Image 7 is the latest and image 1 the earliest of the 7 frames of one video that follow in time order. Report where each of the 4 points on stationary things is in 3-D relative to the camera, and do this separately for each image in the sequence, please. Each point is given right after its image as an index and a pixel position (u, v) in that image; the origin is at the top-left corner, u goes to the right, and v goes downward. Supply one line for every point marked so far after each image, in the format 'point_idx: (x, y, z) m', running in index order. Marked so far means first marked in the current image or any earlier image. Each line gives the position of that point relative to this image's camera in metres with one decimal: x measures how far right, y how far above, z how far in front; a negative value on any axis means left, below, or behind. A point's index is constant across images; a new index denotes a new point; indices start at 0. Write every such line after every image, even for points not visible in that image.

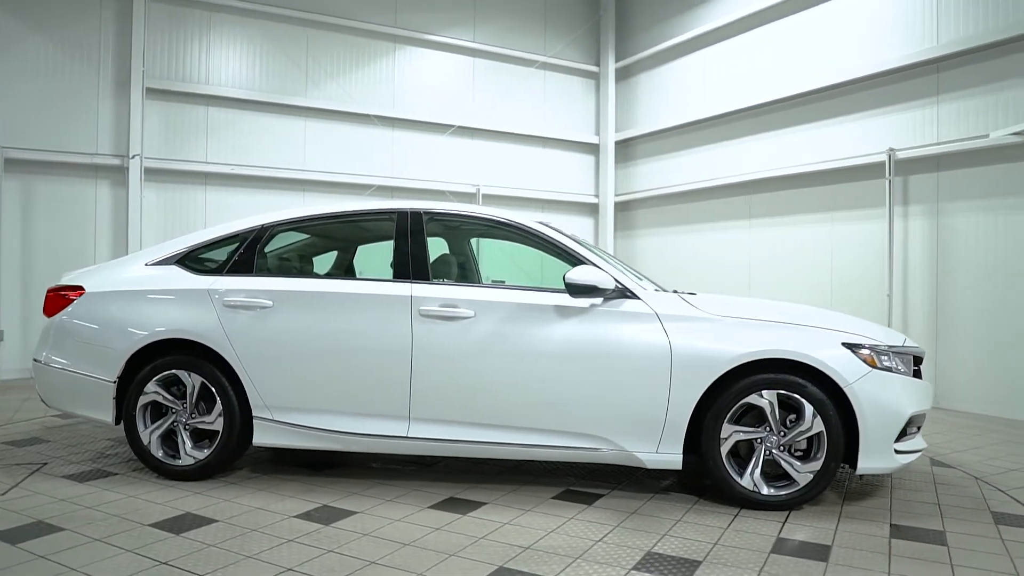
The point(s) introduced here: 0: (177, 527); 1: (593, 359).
0: (-1.4, -1.0, +2.9) m
1: (+0.4, -0.4, +3.4) m
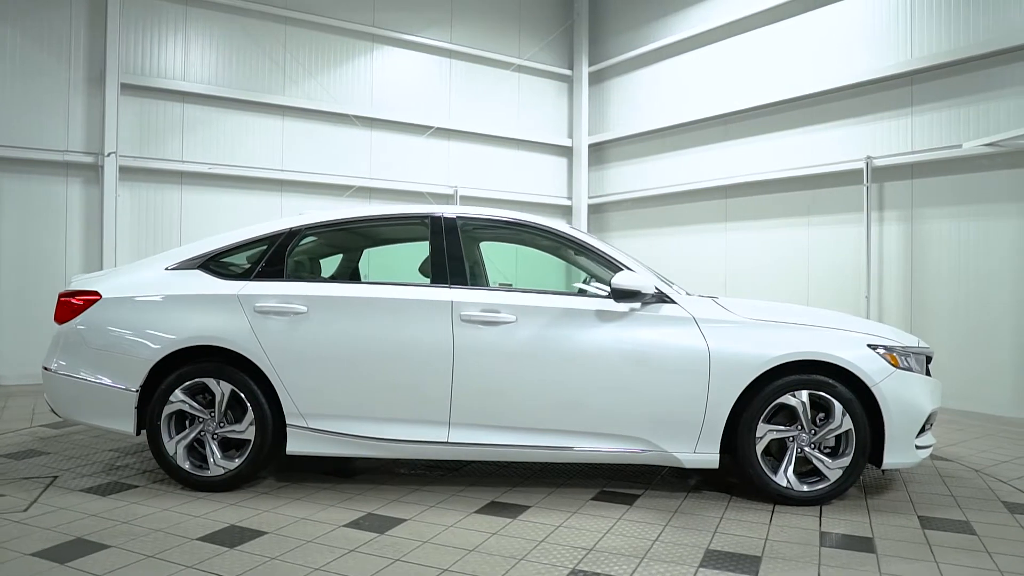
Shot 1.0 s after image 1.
0: (-1.2, -1.1, +2.9) m
1: (+0.6, -0.4, +3.5) m
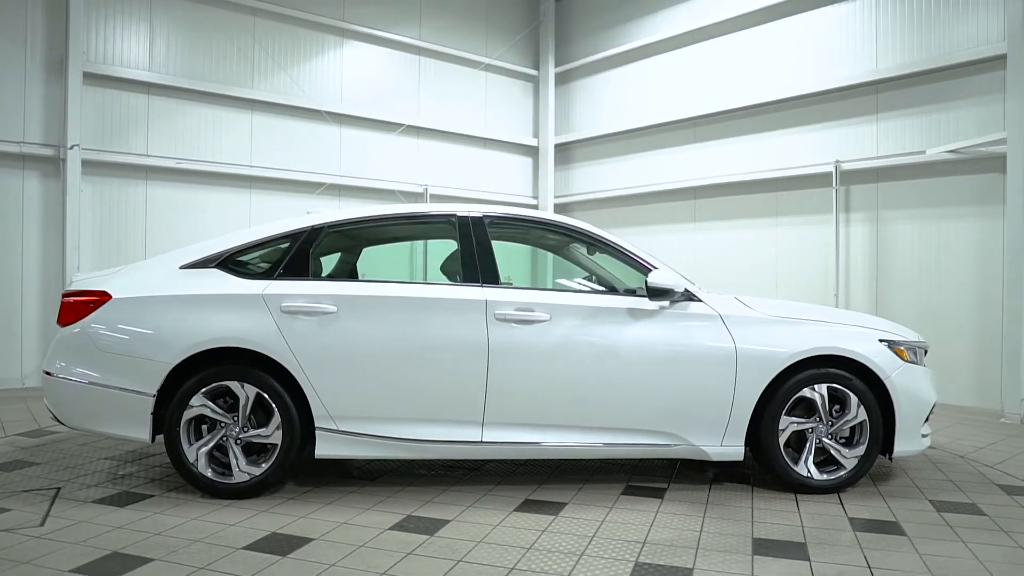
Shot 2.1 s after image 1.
0: (-1.0, -1.1, +2.8) m
1: (+0.8, -0.4, +3.5) m
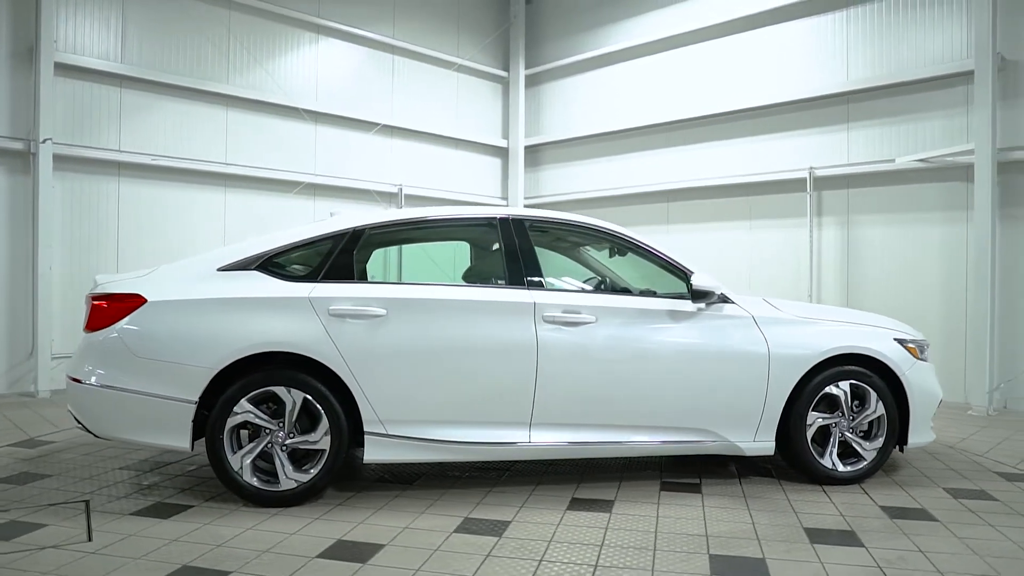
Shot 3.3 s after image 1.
0: (-0.6, -1.1, +2.7) m
1: (+1.0, -0.4, +3.7) m
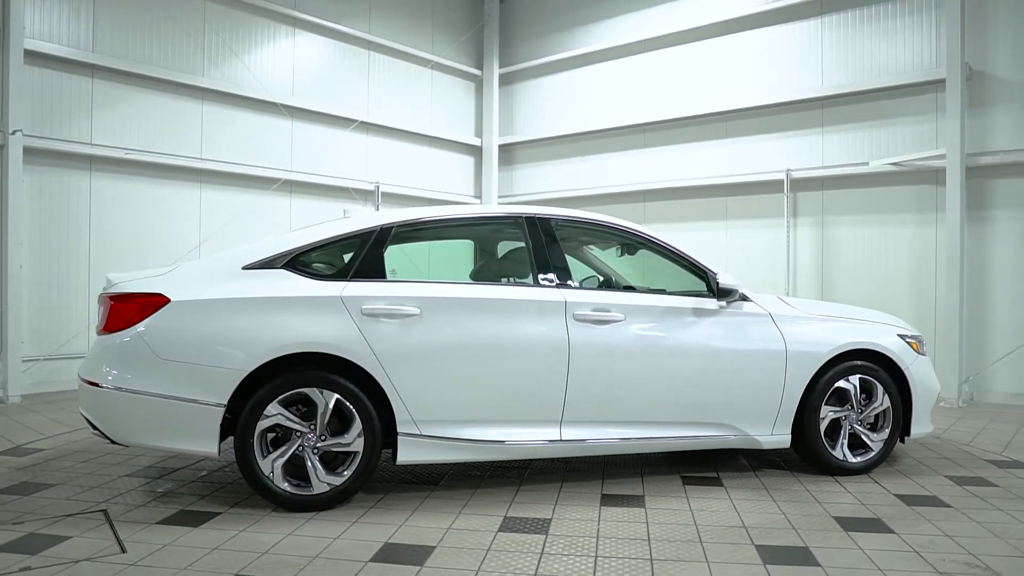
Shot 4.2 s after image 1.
0: (-0.4, -1.1, +2.7) m
1: (+1.2, -0.4, +3.7) m
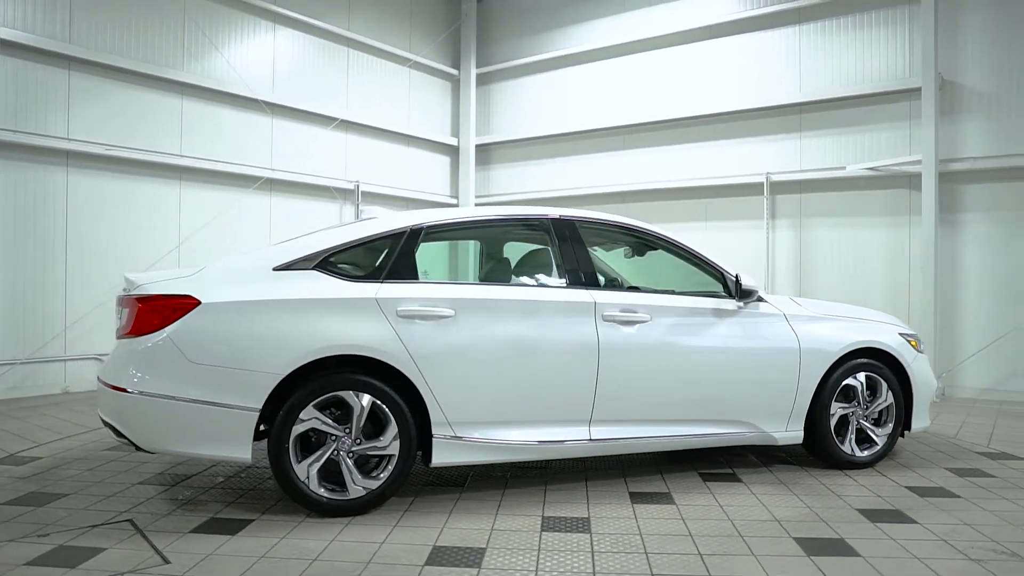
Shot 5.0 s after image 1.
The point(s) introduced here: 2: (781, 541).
0: (-0.2, -1.1, +2.7) m
1: (+1.3, -0.4, +3.8) m
2: (+1.1, -1.1, +2.9) m
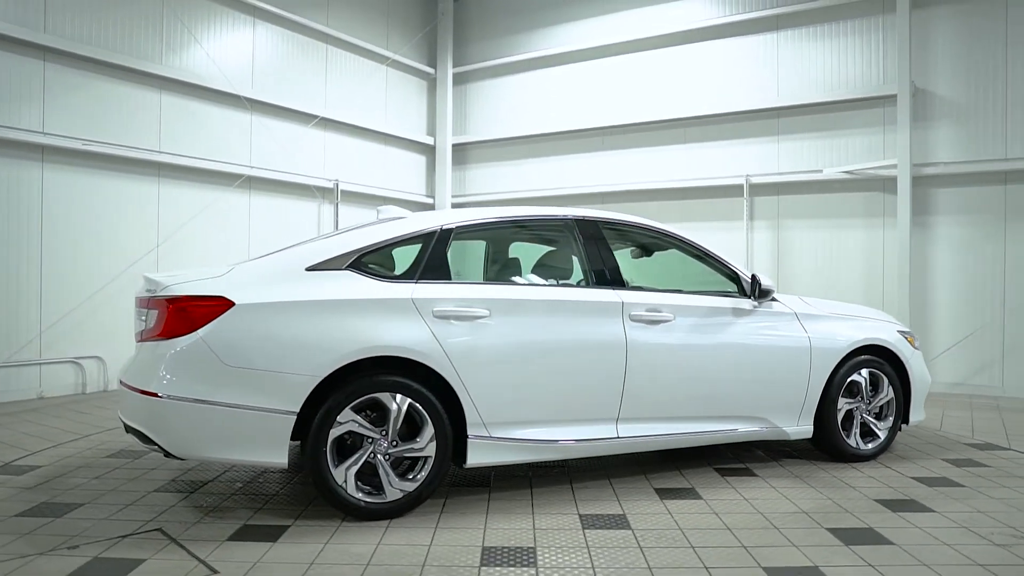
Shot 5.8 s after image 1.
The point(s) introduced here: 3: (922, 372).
0: (0.0, -1.1, +2.7) m
1: (+1.4, -0.4, +4.0) m
2: (+1.3, -1.1, +3.0) m
3: (+2.7, -0.6, +4.5) m
